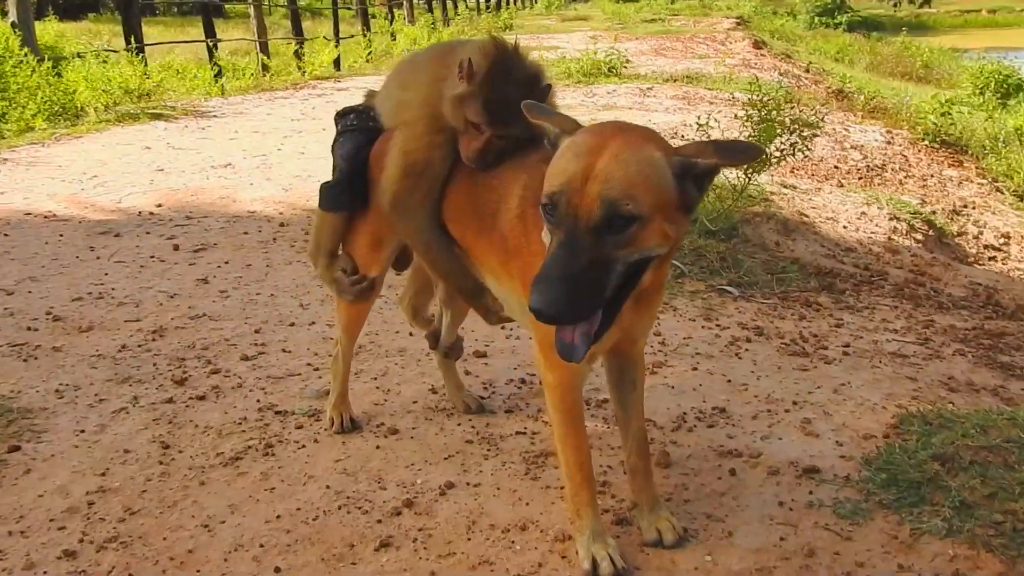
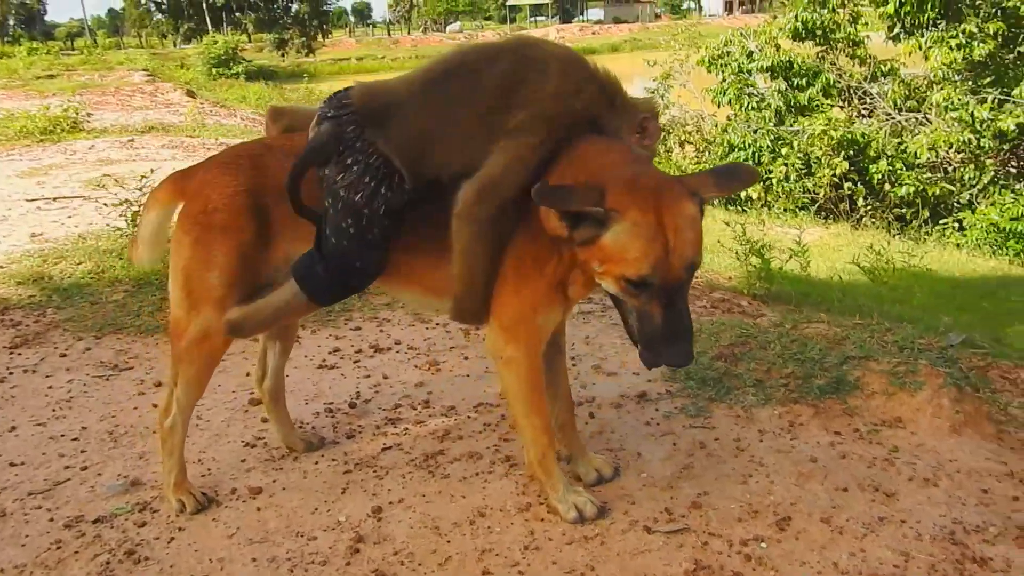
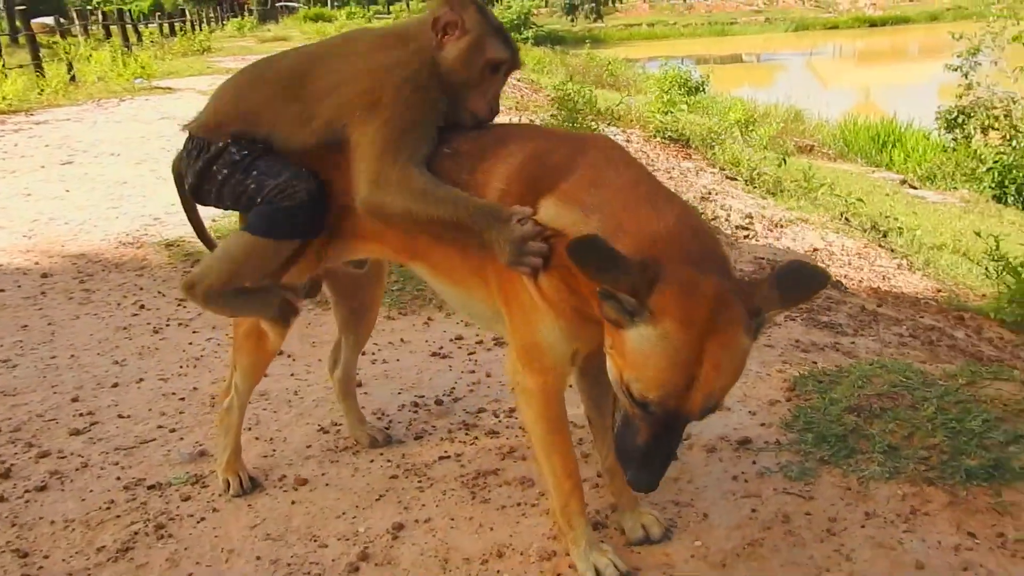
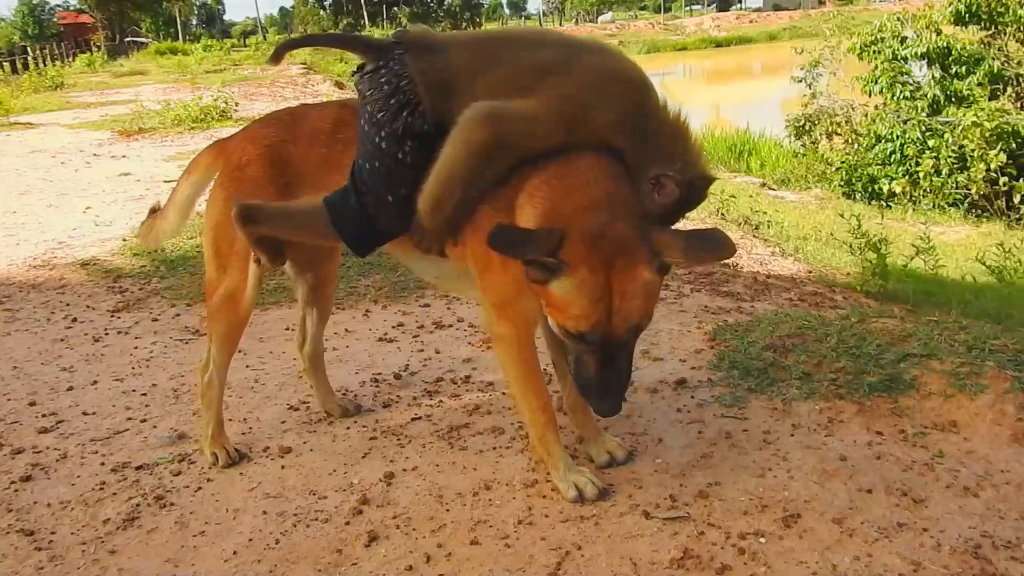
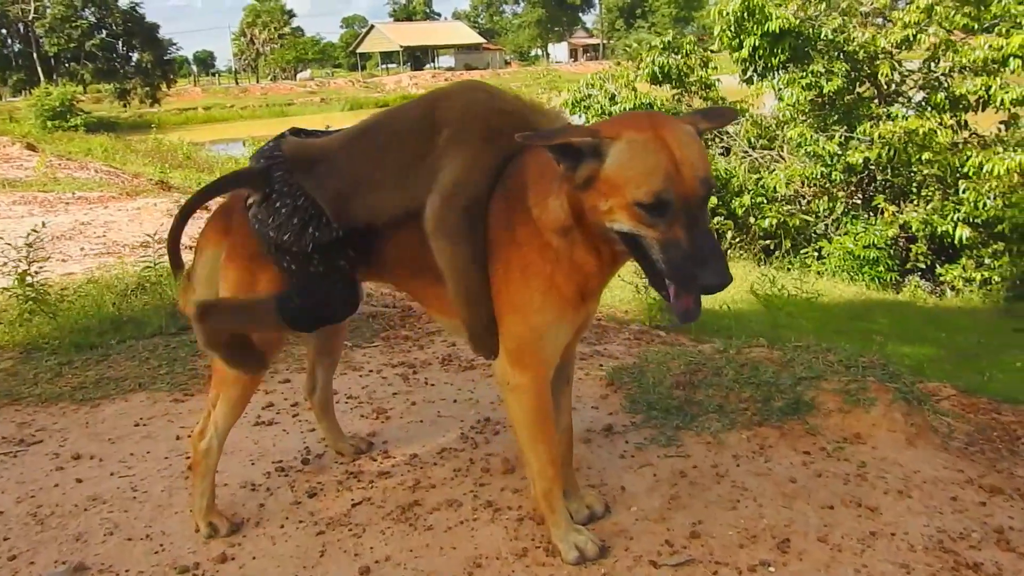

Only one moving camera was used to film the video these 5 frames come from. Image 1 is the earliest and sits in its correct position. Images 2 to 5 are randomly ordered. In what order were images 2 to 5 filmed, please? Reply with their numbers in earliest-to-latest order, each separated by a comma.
3, 4, 2, 5
